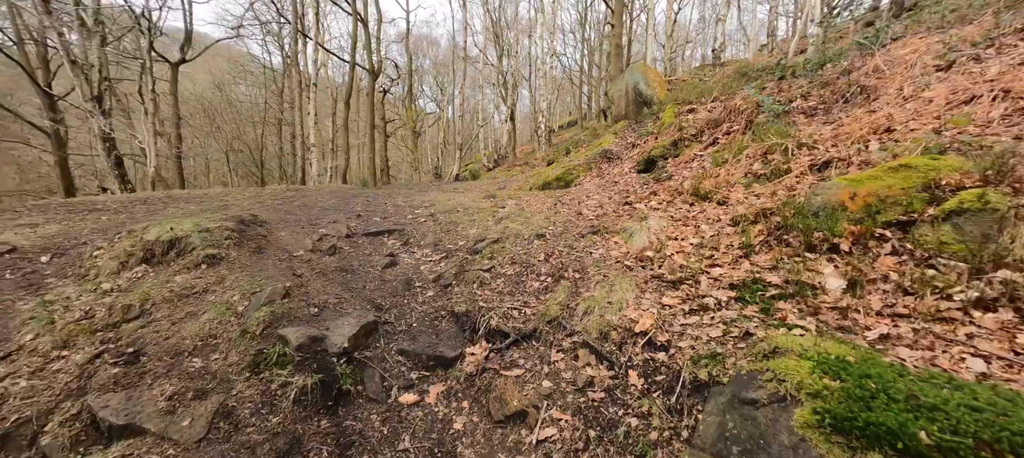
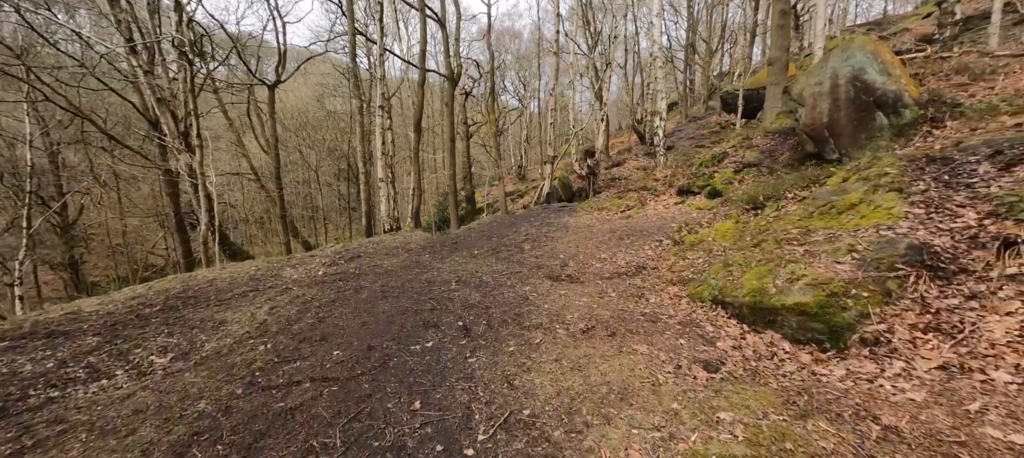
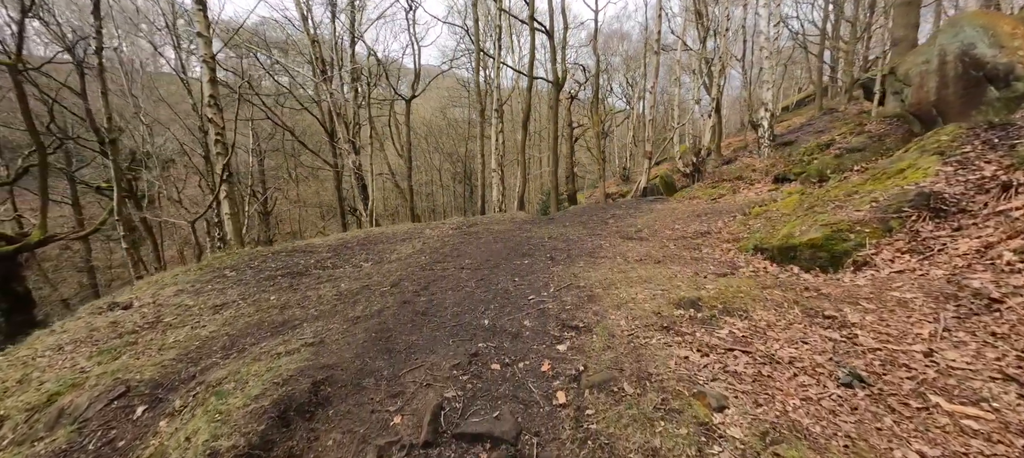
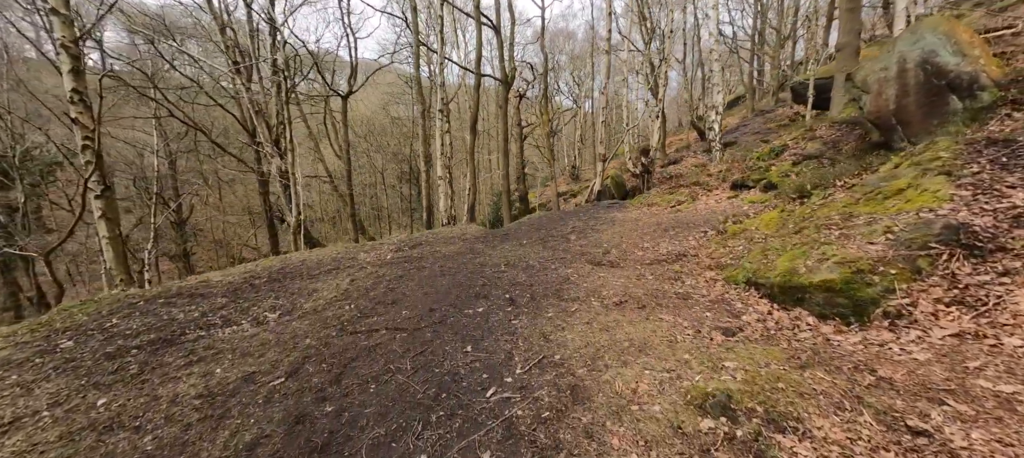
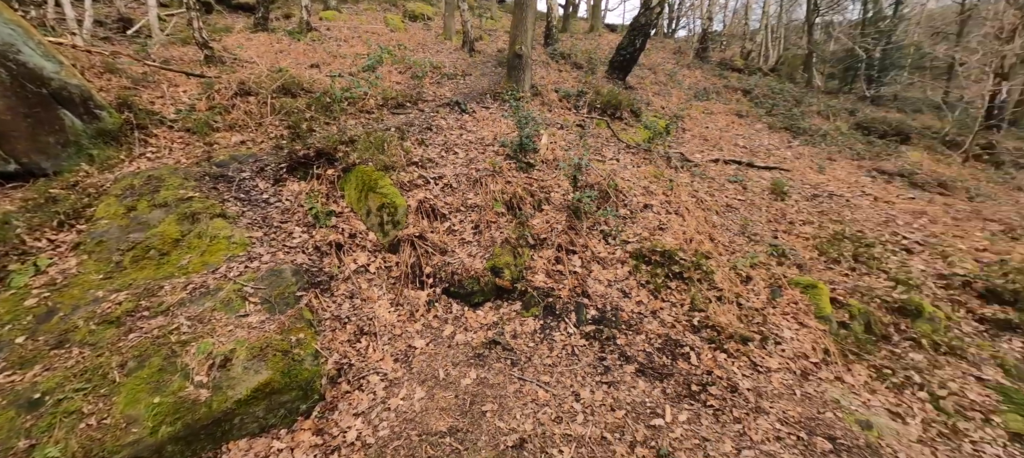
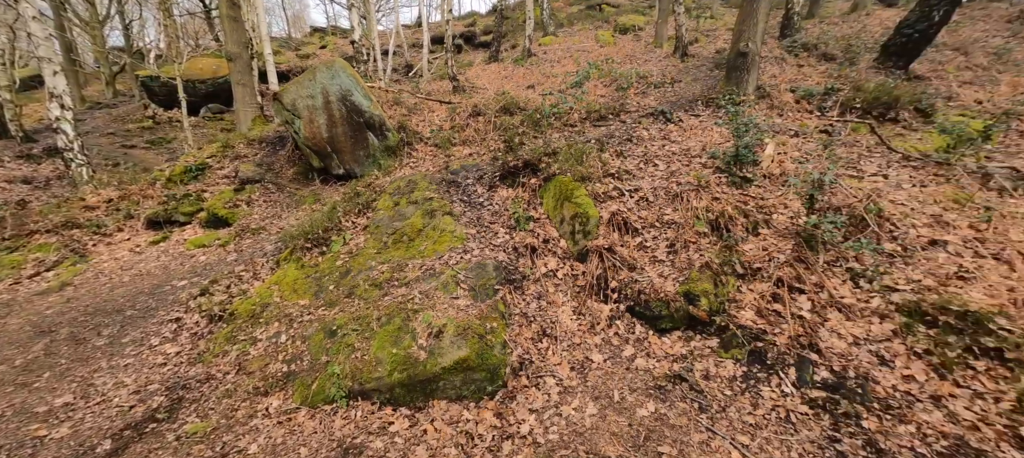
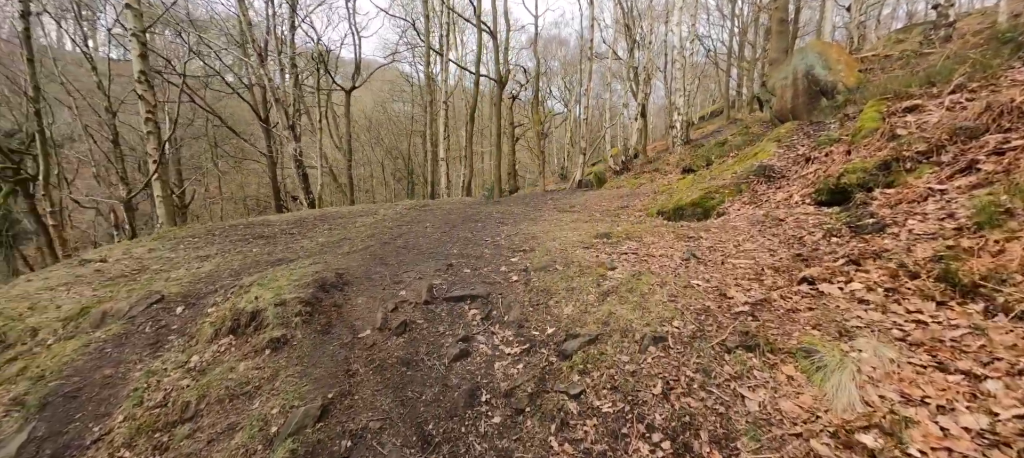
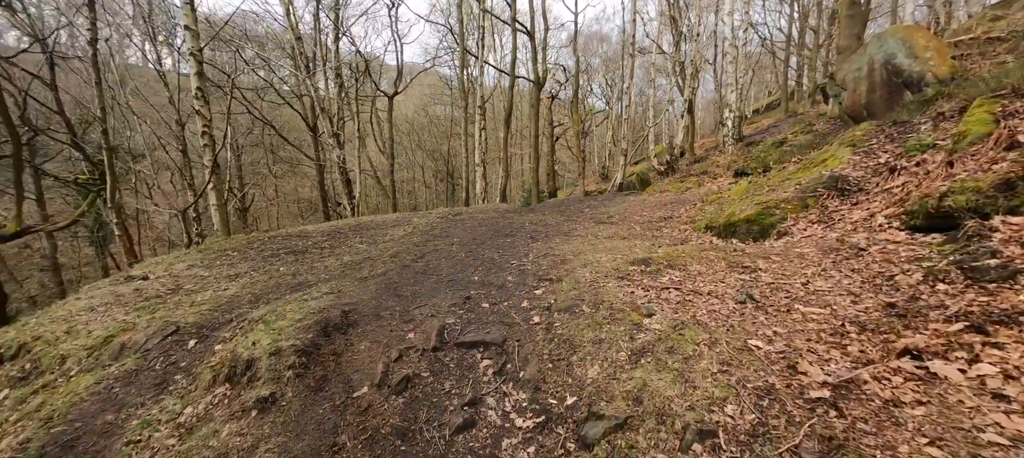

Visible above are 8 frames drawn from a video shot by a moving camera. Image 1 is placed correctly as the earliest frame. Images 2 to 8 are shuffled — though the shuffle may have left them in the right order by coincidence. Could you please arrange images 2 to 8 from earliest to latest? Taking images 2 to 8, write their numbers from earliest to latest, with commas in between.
7, 8, 3, 4, 2, 6, 5
